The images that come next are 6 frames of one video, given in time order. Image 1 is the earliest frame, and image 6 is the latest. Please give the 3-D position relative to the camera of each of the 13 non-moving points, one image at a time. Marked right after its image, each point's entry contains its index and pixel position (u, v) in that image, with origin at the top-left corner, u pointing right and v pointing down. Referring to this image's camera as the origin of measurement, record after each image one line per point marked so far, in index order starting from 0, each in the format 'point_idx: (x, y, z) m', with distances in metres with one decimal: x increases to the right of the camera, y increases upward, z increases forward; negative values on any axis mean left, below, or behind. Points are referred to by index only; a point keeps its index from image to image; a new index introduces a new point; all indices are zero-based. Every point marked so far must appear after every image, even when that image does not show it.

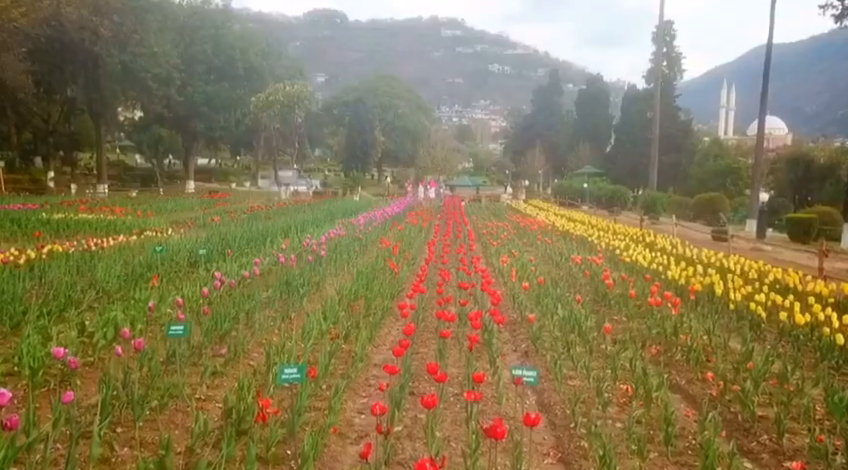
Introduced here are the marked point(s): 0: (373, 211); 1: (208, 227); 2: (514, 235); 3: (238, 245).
0: (-1.3, +0.6, +15.3) m
1: (-4.2, +0.2, +11.6) m
2: (+1.6, 0.0, +11.0) m
3: (-2.6, -0.1, +8.6) m
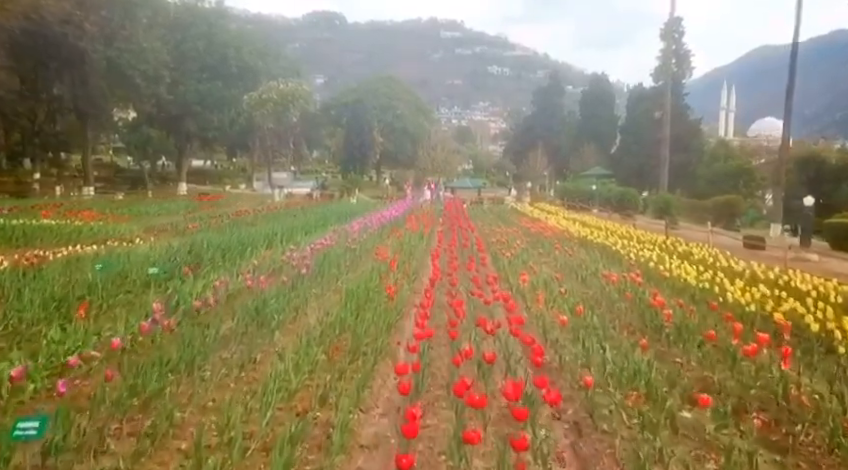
0: (-1.2, +0.5, +14.1) m
1: (-4.2, 0.0, +10.4) m
2: (+1.7, -0.2, +9.7) m
3: (-2.6, -0.3, +7.3) m
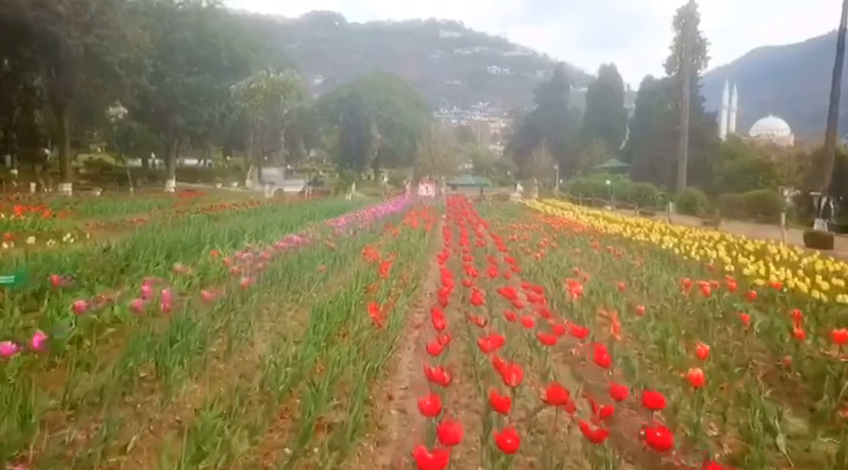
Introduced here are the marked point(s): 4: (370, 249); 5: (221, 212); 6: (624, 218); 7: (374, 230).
0: (-1.2, +0.5, +12.2) m
1: (-4.2, +0.1, +8.6) m
2: (+1.7, -0.1, +7.9) m
3: (-2.6, -0.2, +5.5) m
4: (-0.6, -0.2, +6.5) m
5: (-4.2, +0.5, +12.5) m
6: (+4.3, +0.4, +13.0) m
7: (-0.7, +0.1, +8.9) m
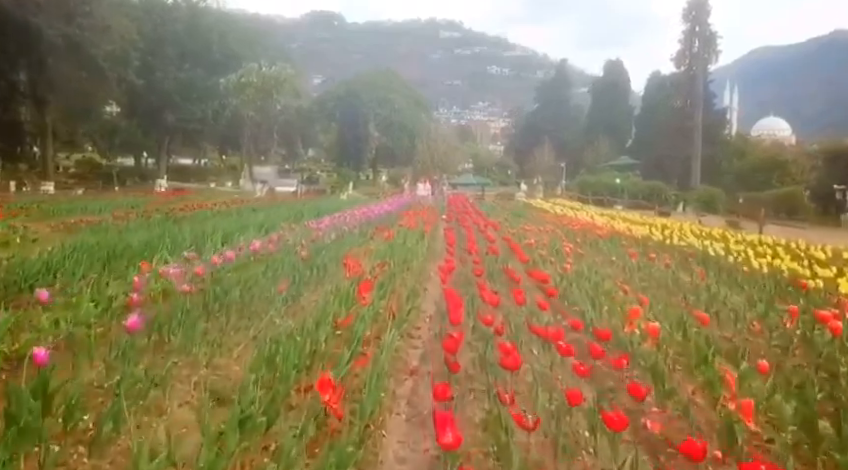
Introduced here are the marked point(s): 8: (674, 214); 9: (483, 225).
0: (-1.2, +0.5, +11.0) m
1: (-4.2, 0.0, +7.3) m
2: (+1.7, -0.1, +6.7) m
3: (-2.6, -0.3, +4.3) m
4: (-0.6, -0.2, +5.3) m
5: (-4.2, +0.4, +11.2) m
6: (+4.3, +0.3, +11.8) m
7: (-0.8, 0.0, +7.6) m
8: (+7.0, +0.6, +17.0) m
9: (+0.9, +0.2, +9.2) m
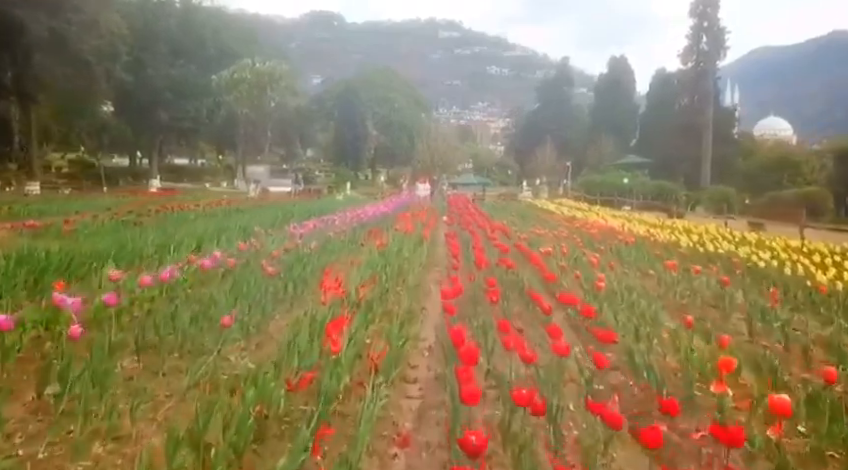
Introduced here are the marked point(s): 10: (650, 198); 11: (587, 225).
0: (-1.2, +0.4, +10.1) m
1: (-4.2, 0.0, +6.4) m
2: (+1.7, -0.2, +5.8) m
3: (-2.6, -0.3, +3.4) m
4: (-0.6, -0.3, +4.4) m
5: (-4.2, +0.4, +10.3) m
6: (+4.3, +0.3, +10.9) m
7: (-0.8, 0.0, +6.7) m
8: (+7.0, +0.5, +16.1) m
9: (+0.9, +0.1, +8.3) m
10: (+7.3, +1.2, +19.6) m
11: (+2.5, +0.1, +9.2) m
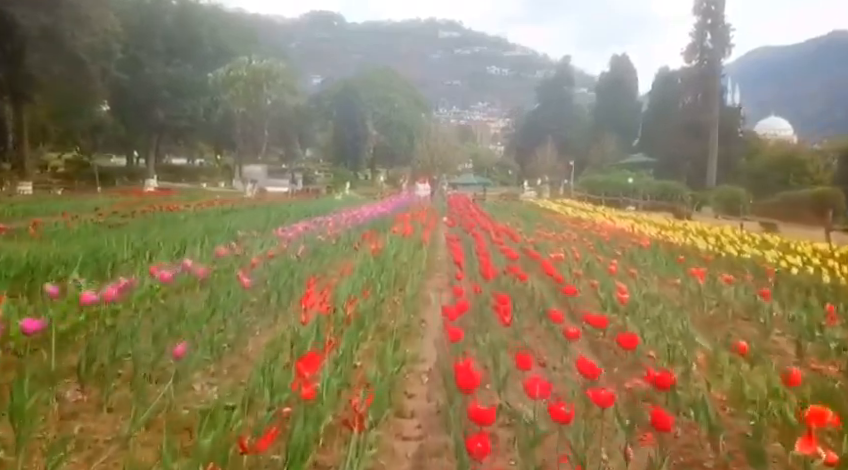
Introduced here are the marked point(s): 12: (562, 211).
0: (-1.3, +0.4, +9.6) m
1: (-4.2, -0.1, +5.9) m
2: (+1.7, -0.2, +5.3) m
3: (-2.6, -0.4, +2.9) m
4: (-0.6, -0.3, +3.9) m
5: (-4.2, +0.3, +9.9) m
6: (+4.2, +0.2, +10.4) m
7: (-0.8, -0.1, +6.3) m
8: (+7.0, +0.5, +15.6) m
9: (+0.9, +0.1, +7.9) m
10: (+7.3, +1.2, +19.2) m
11: (+2.5, +0.1, +8.7) m
12: (+3.2, +0.5, +14.0) m
